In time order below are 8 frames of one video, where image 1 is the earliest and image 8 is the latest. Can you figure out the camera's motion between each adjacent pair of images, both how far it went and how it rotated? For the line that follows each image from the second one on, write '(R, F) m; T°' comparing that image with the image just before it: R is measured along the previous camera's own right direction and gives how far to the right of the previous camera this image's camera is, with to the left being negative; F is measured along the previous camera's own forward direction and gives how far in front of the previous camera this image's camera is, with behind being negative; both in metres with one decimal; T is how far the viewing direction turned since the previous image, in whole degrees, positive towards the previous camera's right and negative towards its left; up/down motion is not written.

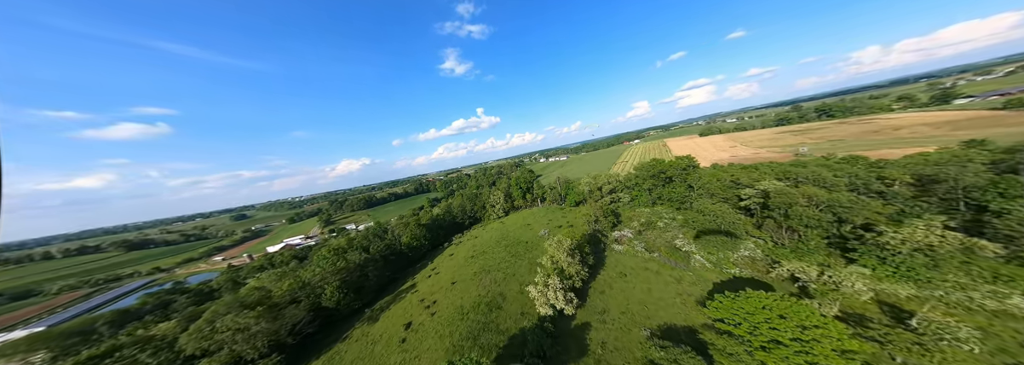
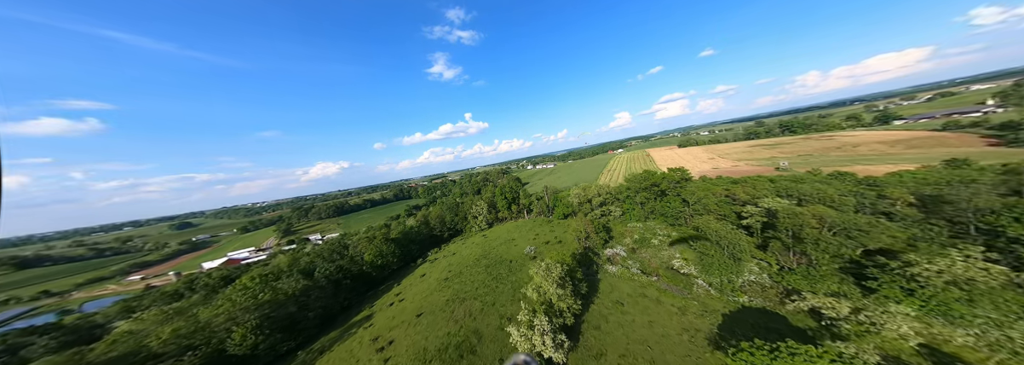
(+0.4, +3.8) m; +4°
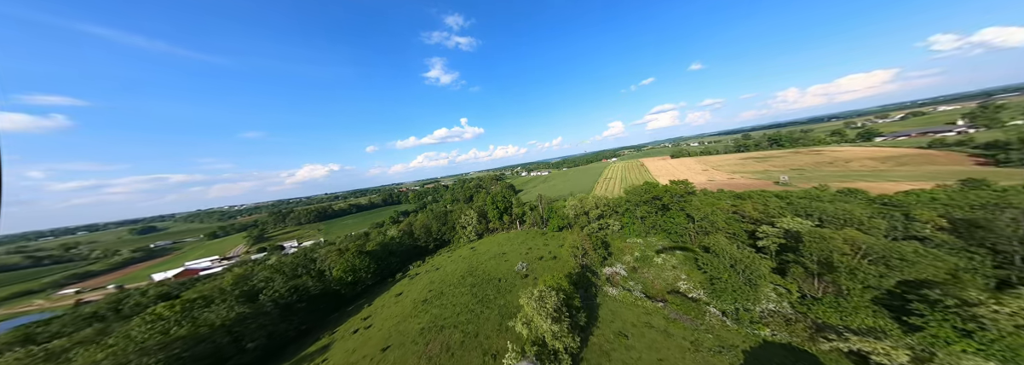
(+0.4, +3.1) m; +1°
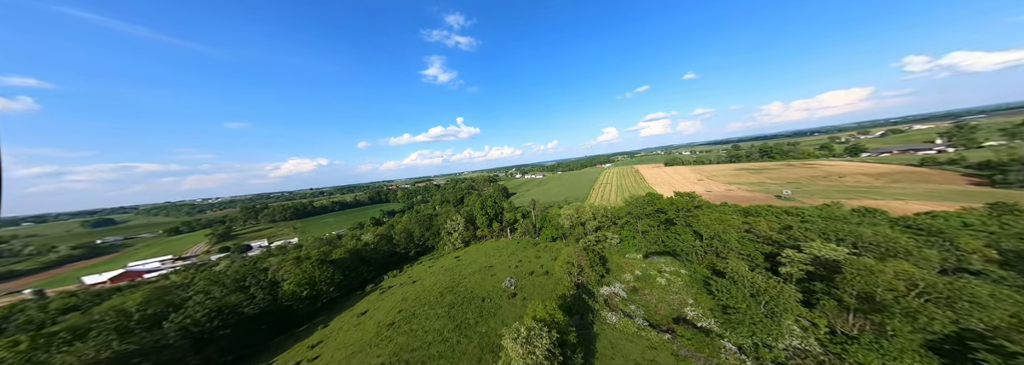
(+0.6, +3.6) m; +1°
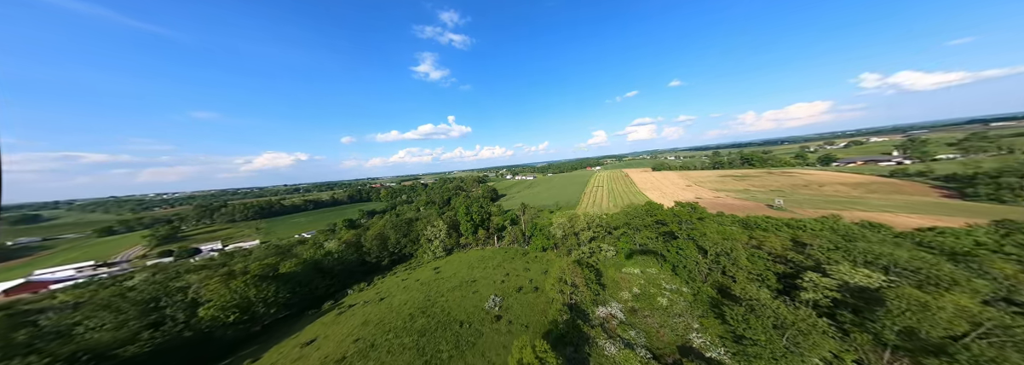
(+0.3, +3.6) m; +3°
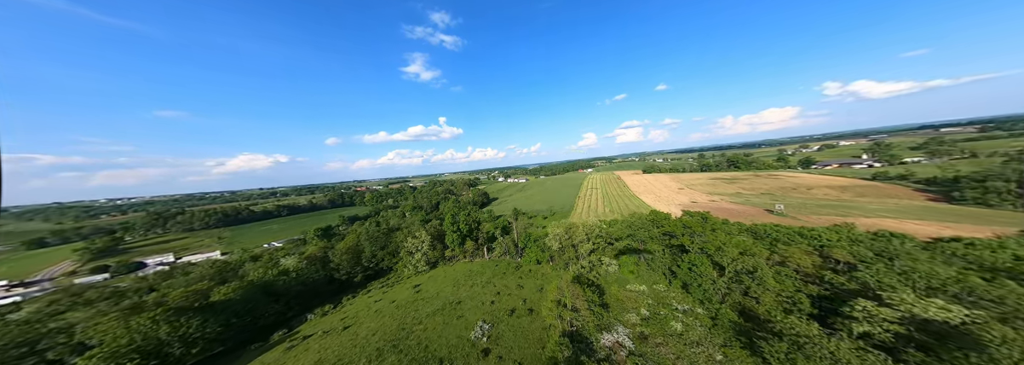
(+0.1, +3.7) m; +2°
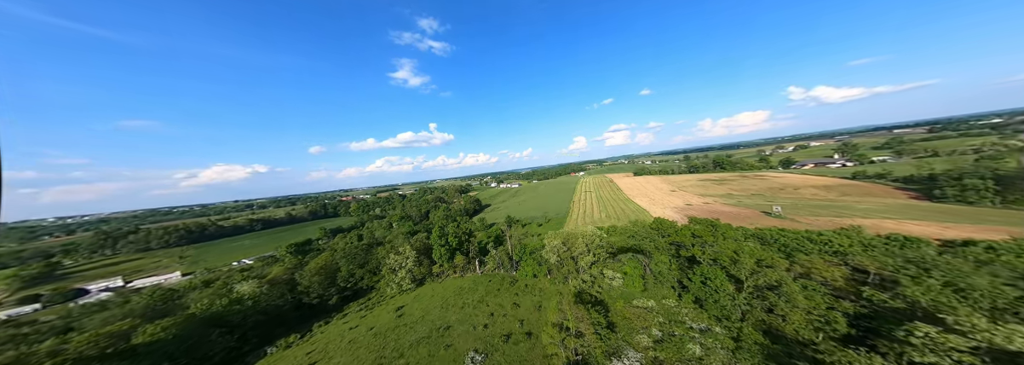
(-0.1, +2.6) m; +2°
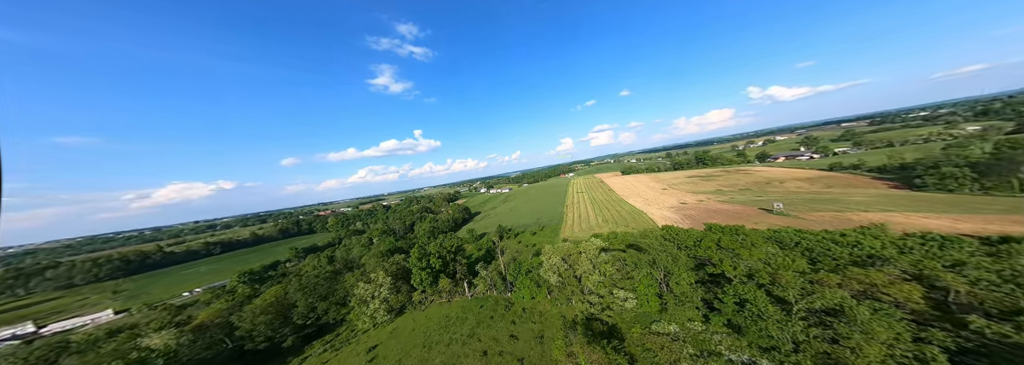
(-0.1, +4.3) m; +3°
